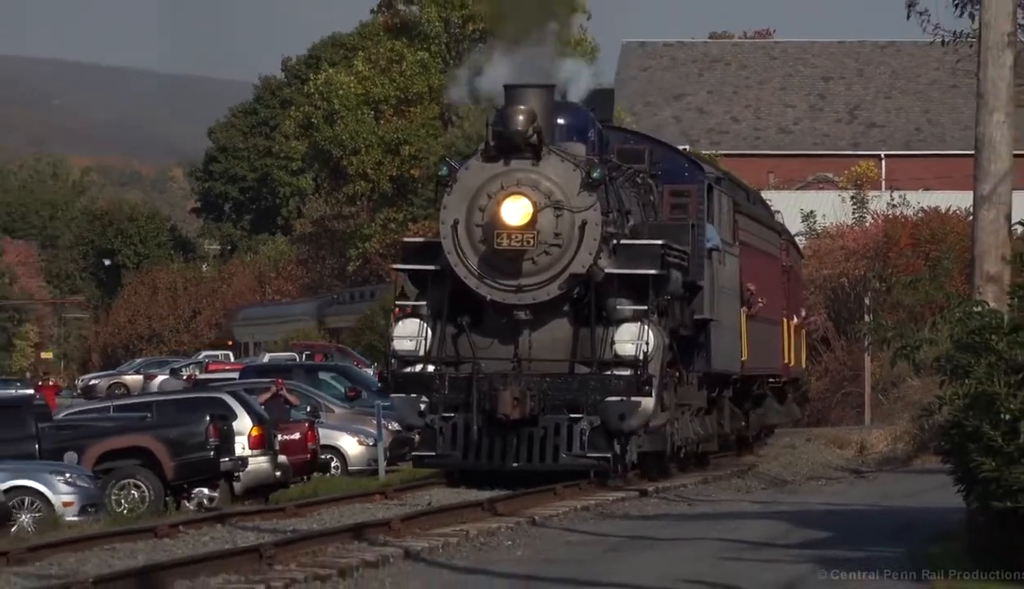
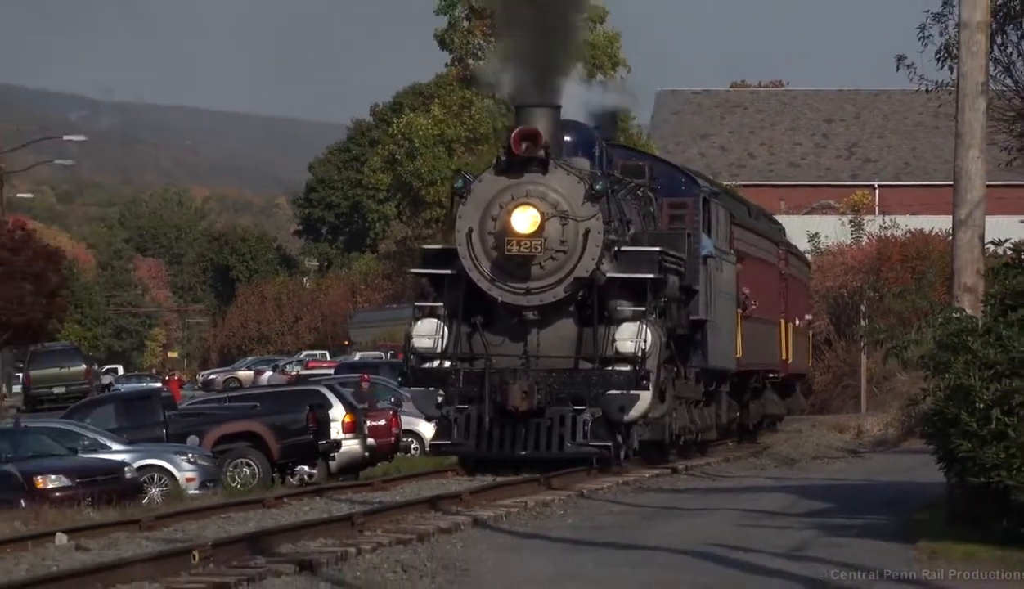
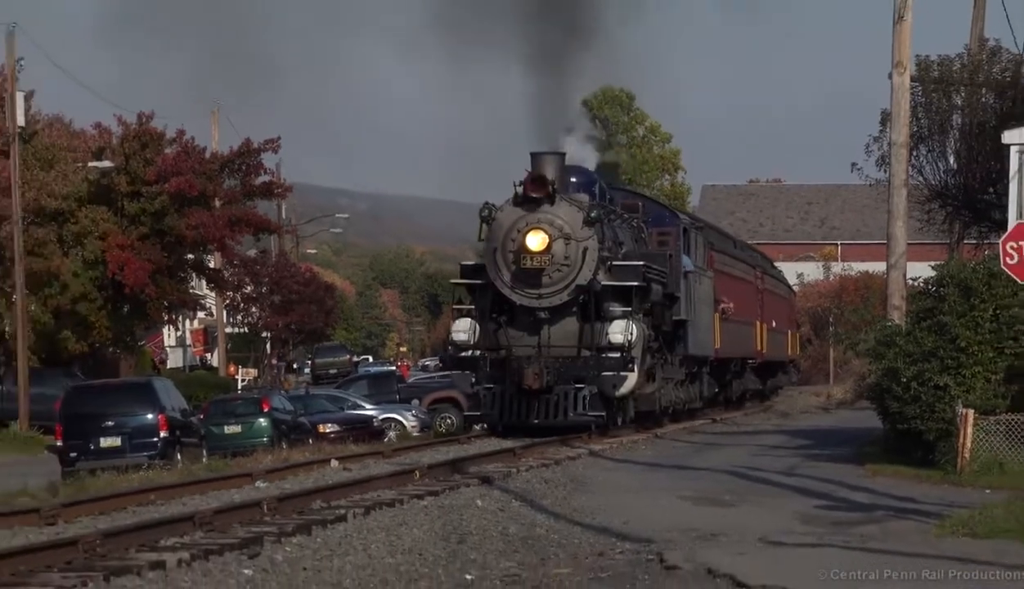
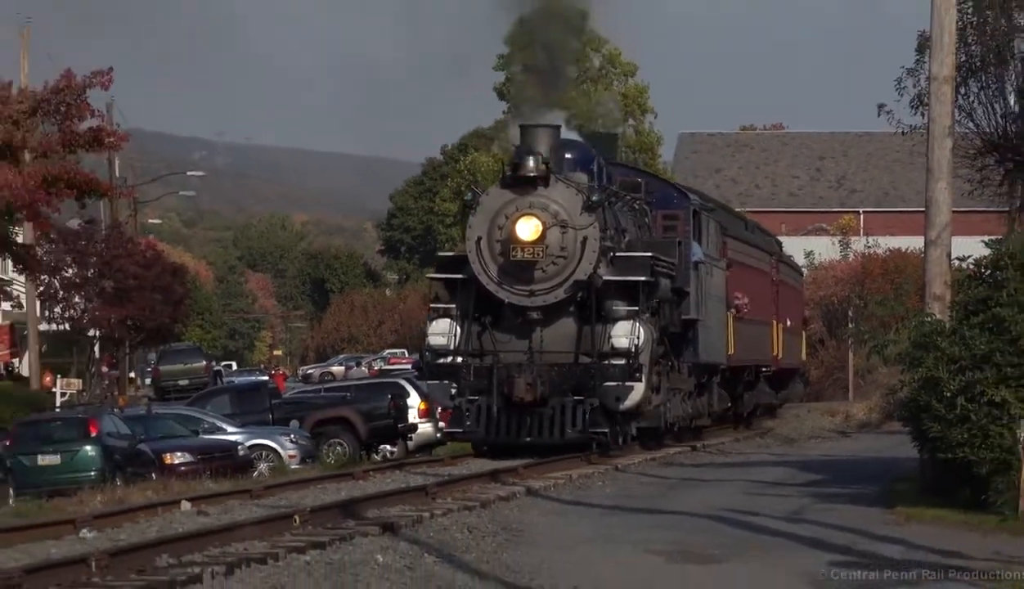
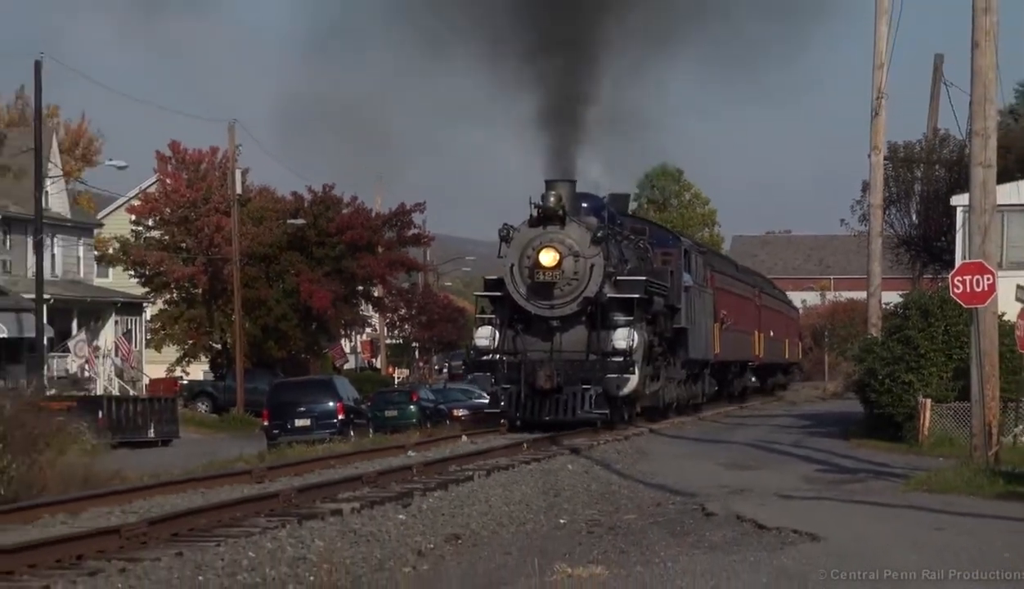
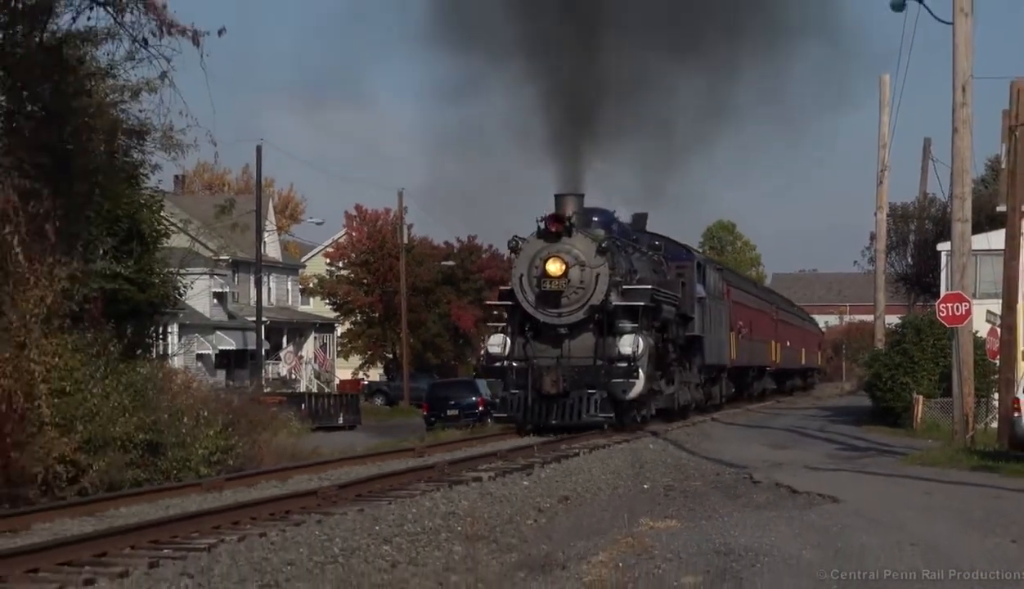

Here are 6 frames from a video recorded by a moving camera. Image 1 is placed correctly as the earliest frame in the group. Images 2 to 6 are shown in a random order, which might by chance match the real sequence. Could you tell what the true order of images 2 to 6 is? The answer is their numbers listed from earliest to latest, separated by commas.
2, 4, 3, 5, 6
